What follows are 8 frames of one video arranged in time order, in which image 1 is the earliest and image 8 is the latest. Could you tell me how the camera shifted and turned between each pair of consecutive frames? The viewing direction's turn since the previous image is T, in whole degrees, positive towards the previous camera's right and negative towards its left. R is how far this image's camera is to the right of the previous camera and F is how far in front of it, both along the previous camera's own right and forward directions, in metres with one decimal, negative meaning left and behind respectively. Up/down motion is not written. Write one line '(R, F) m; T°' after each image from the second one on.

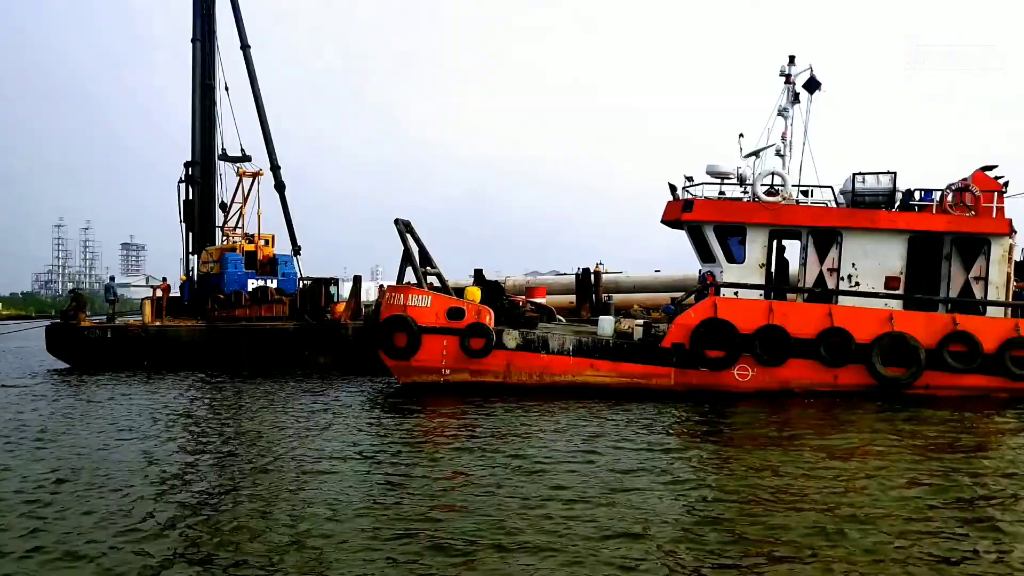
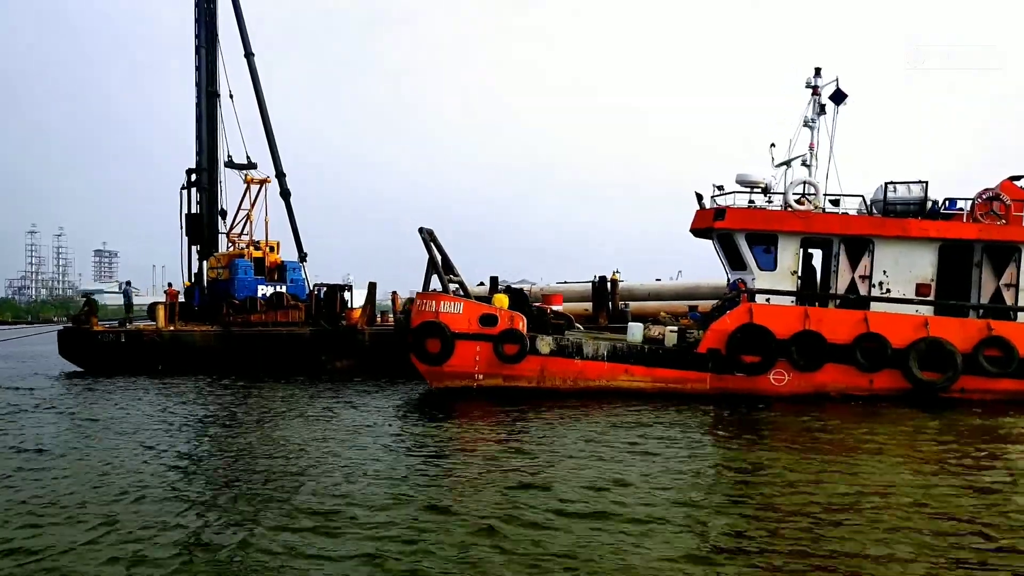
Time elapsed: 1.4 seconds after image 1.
(-0.8, 0.0) m; +2°
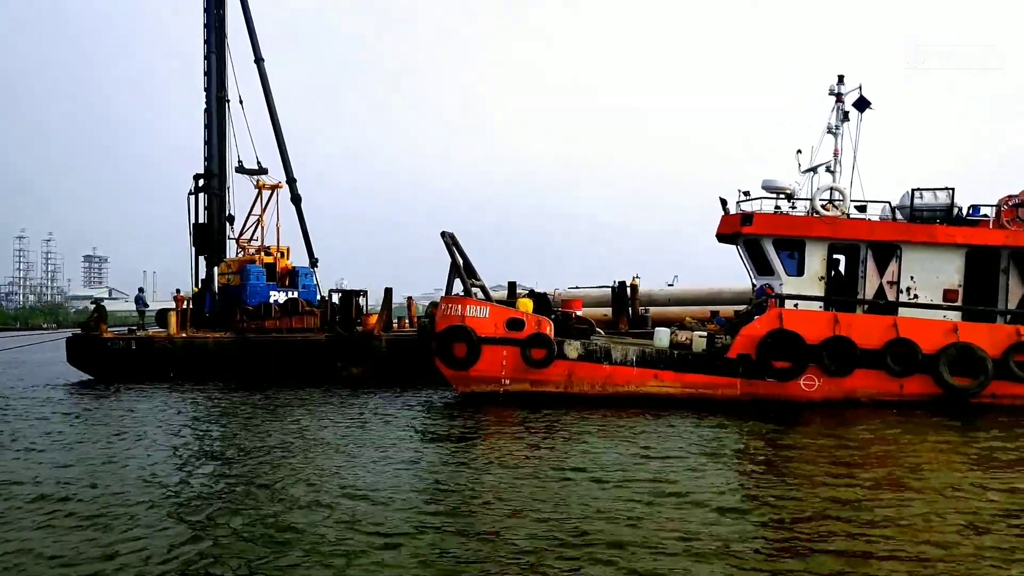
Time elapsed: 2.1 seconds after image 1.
(-0.5, 0.0) m; +1°
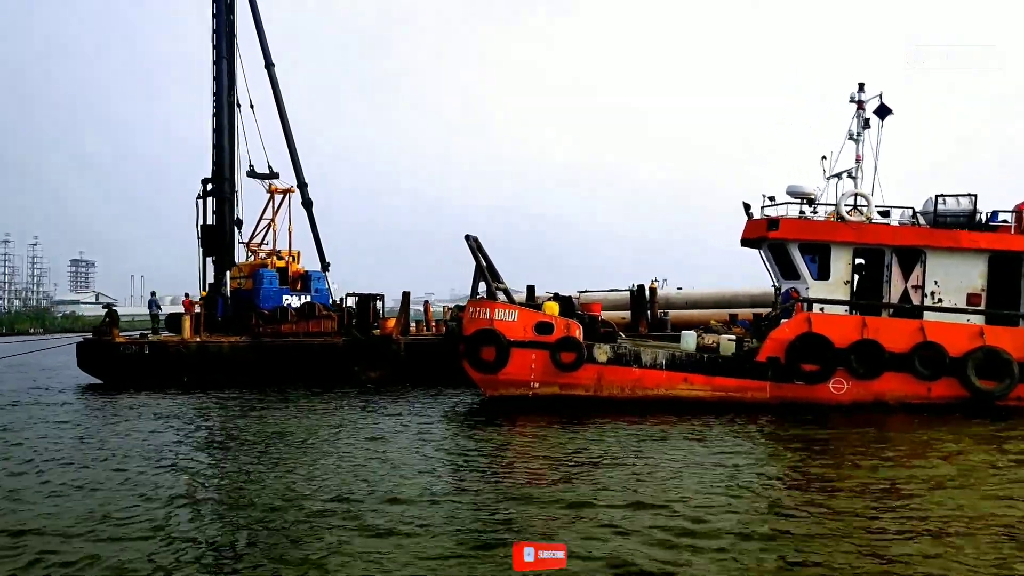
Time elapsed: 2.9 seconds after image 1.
(-0.6, -0.1) m; +1°
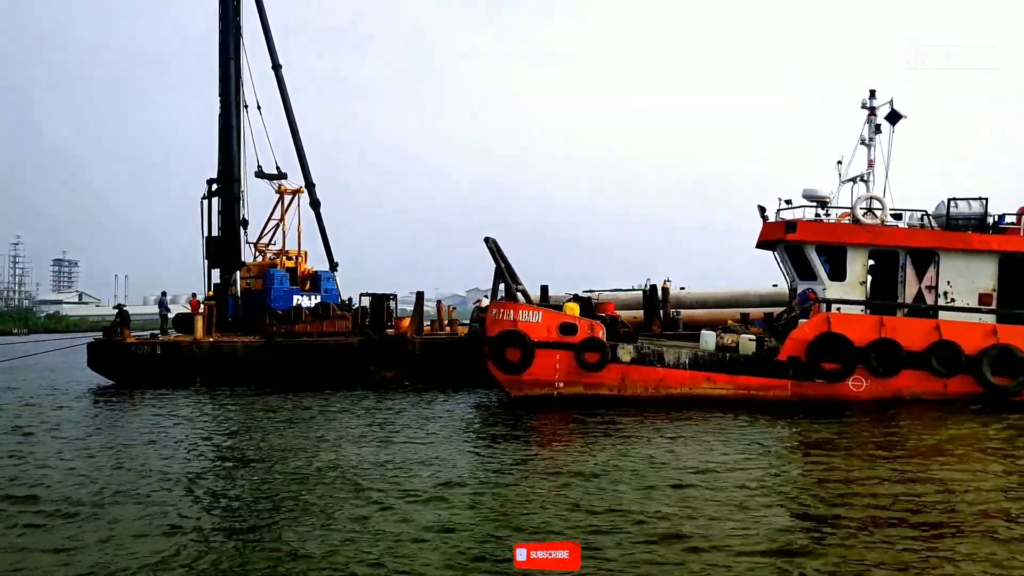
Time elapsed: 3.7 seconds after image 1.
(-0.6, -0.2) m; +1°
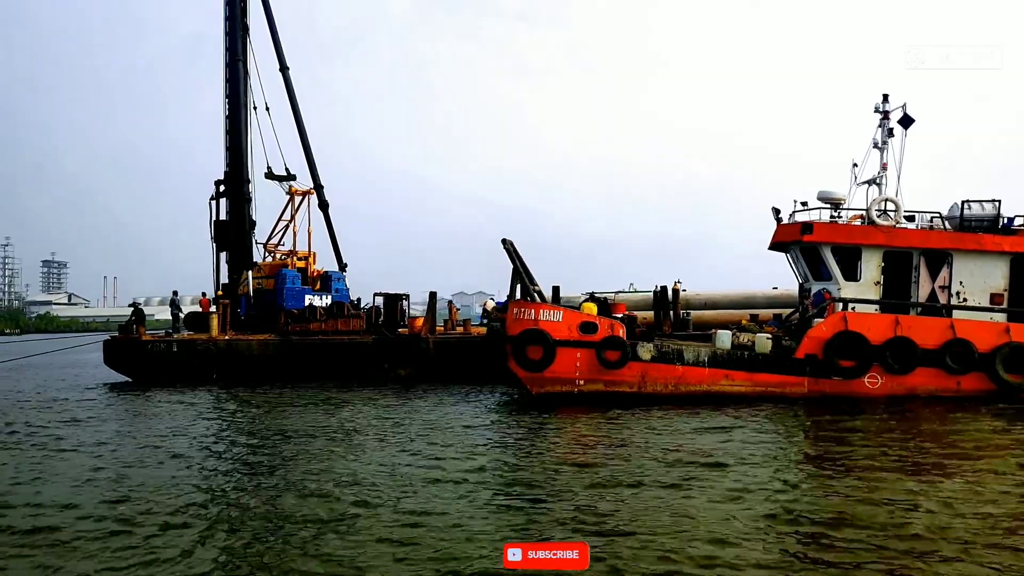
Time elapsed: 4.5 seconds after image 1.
(-0.5, -0.2) m; +1°
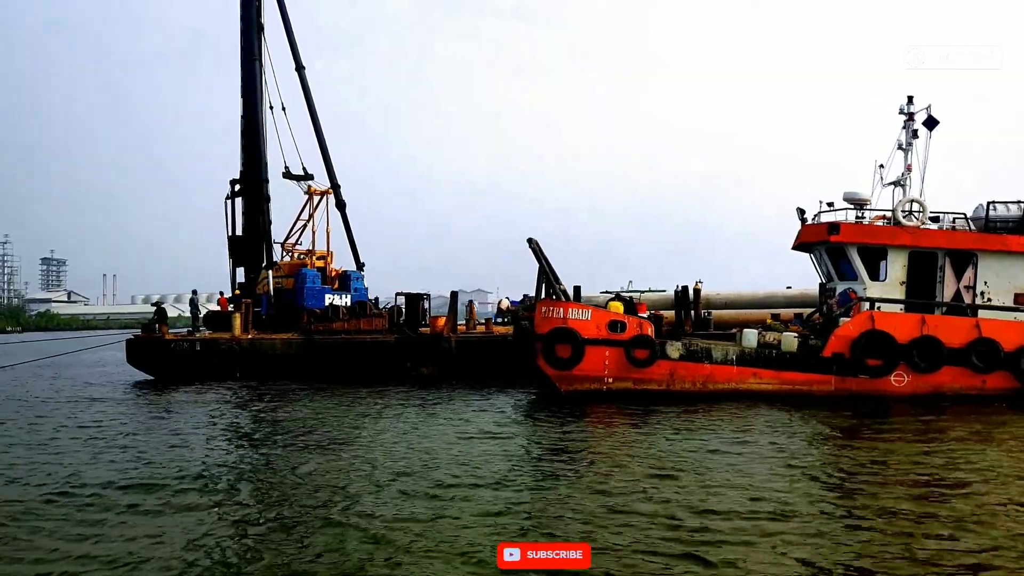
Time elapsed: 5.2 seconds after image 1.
(-0.5, -0.1) m; 0°
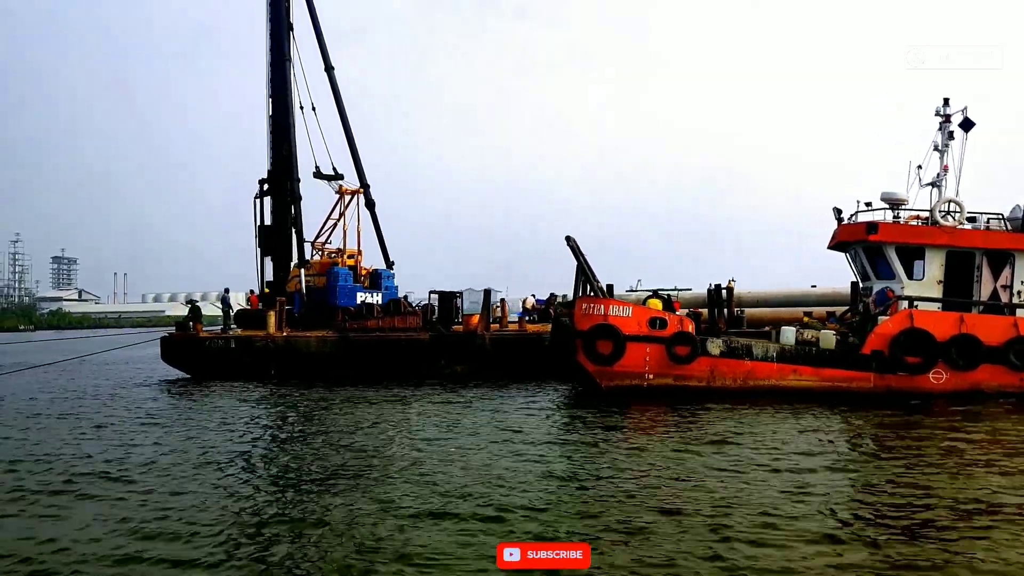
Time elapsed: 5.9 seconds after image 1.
(-0.6, -0.2) m; -1°
